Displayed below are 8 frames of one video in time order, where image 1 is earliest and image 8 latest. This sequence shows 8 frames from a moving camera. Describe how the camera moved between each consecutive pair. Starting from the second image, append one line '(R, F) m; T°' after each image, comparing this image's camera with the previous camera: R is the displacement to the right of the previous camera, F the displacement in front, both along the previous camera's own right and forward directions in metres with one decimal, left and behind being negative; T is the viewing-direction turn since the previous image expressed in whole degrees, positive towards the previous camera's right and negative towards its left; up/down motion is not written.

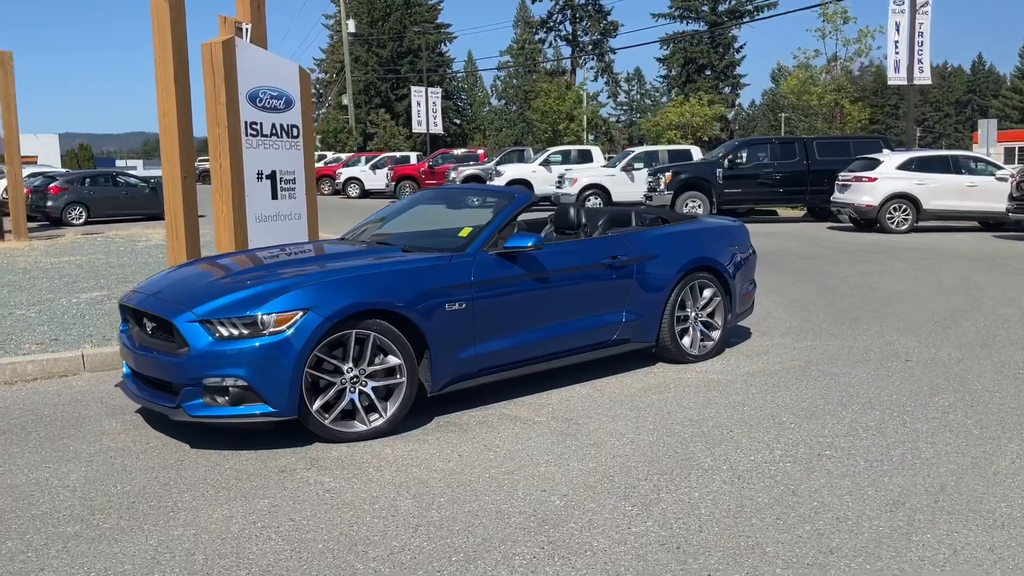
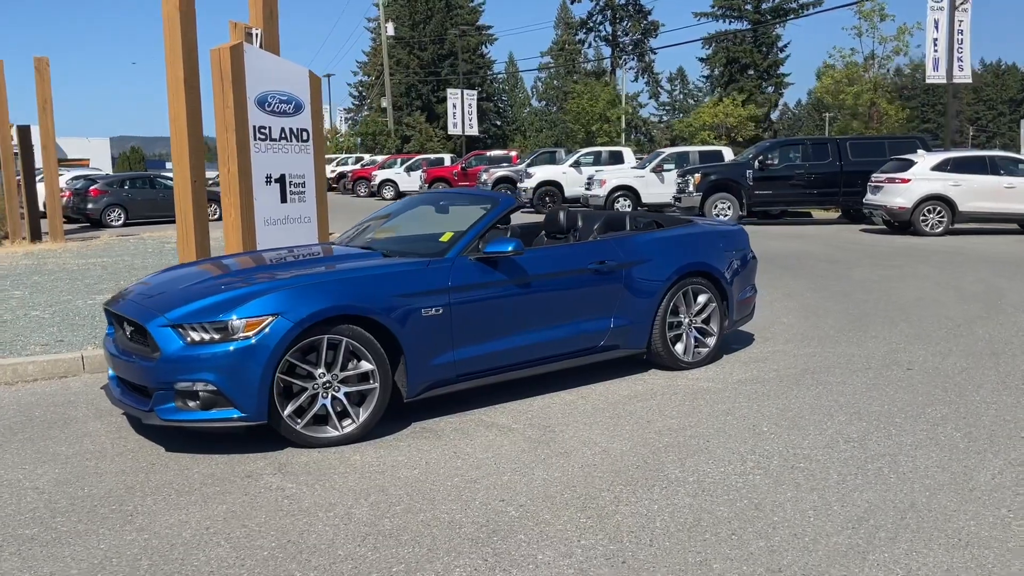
(+0.4, +0.1) m; -3°
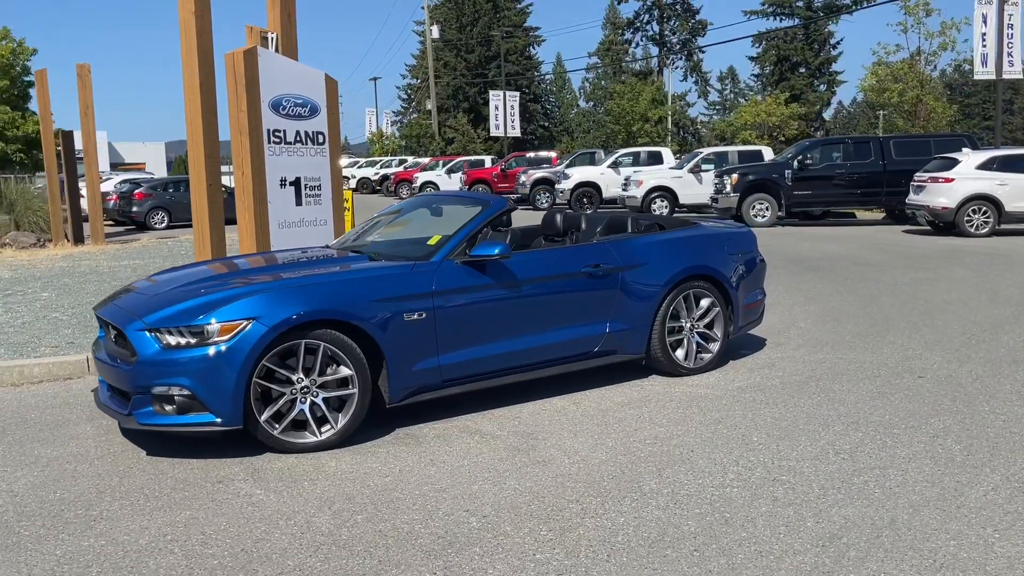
(+0.4, +0.1) m; -3°
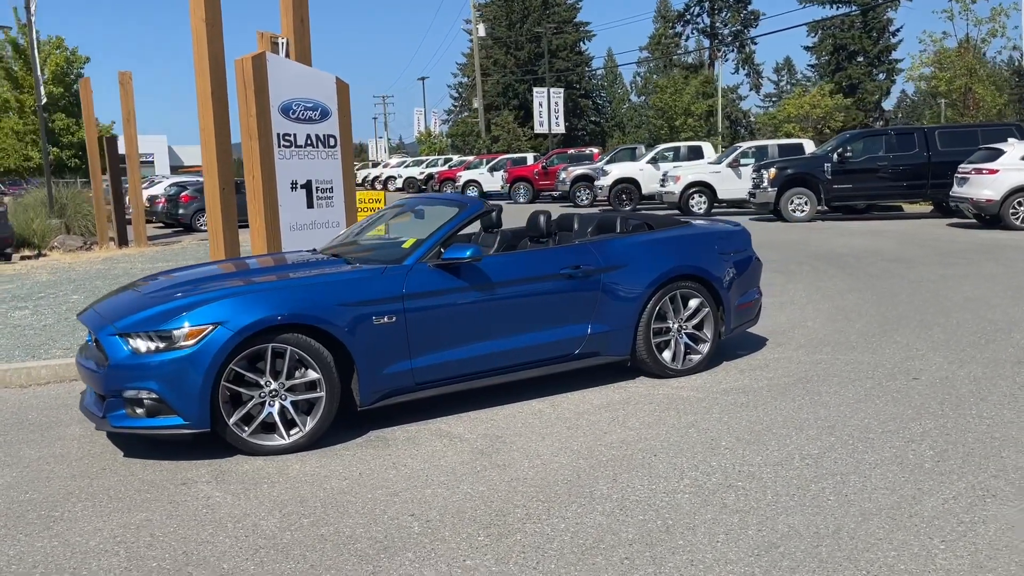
(+0.5, 0.0) m; -3°
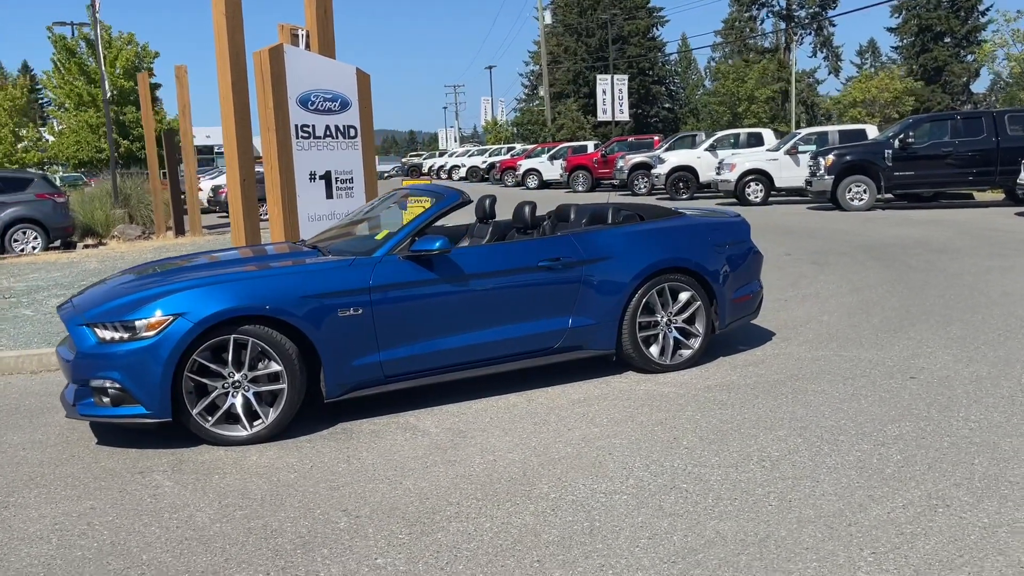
(+0.6, +0.1) m; -5°
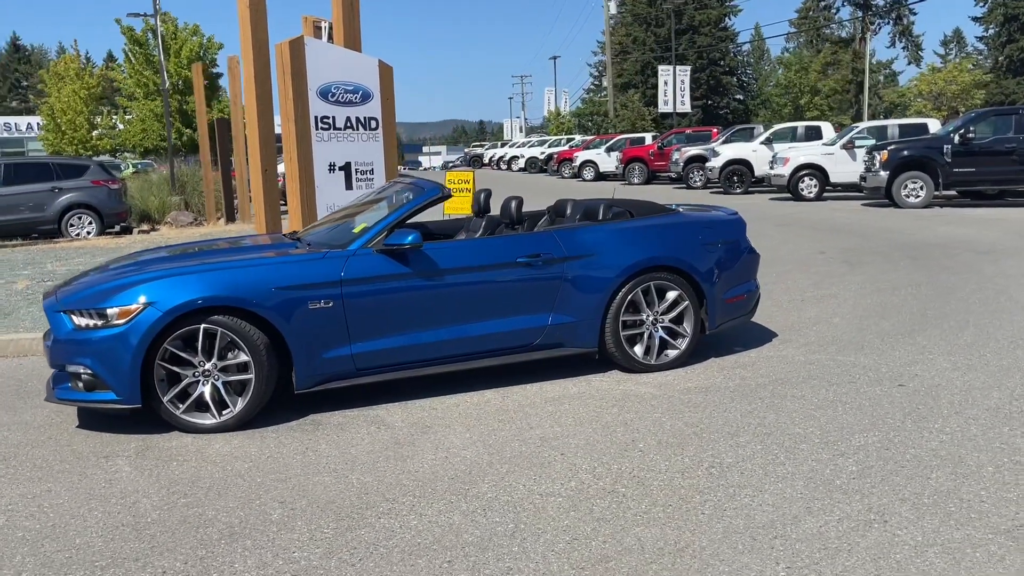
(+0.6, +0.1) m; -4°
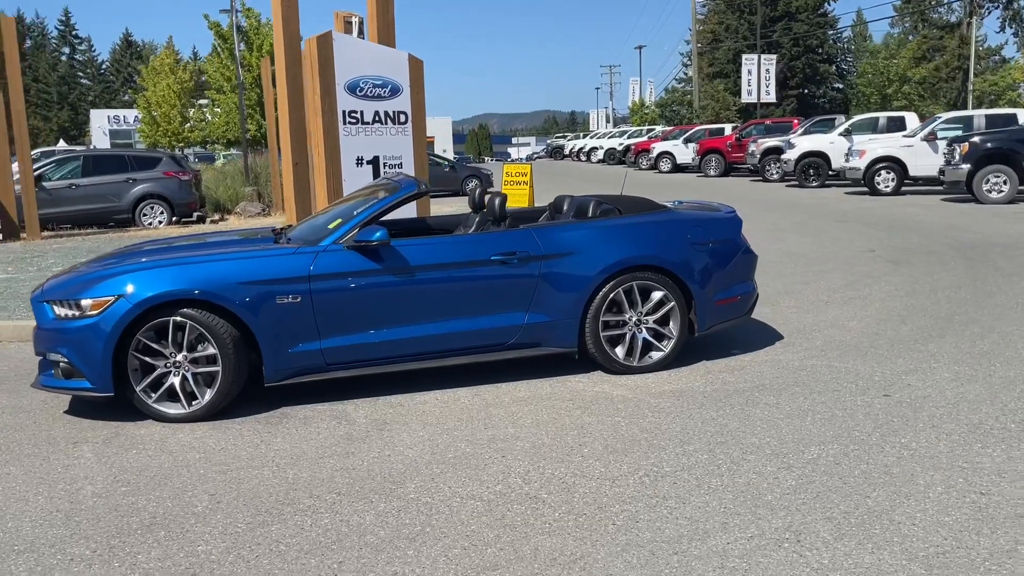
(+0.7, +0.1) m; -6°
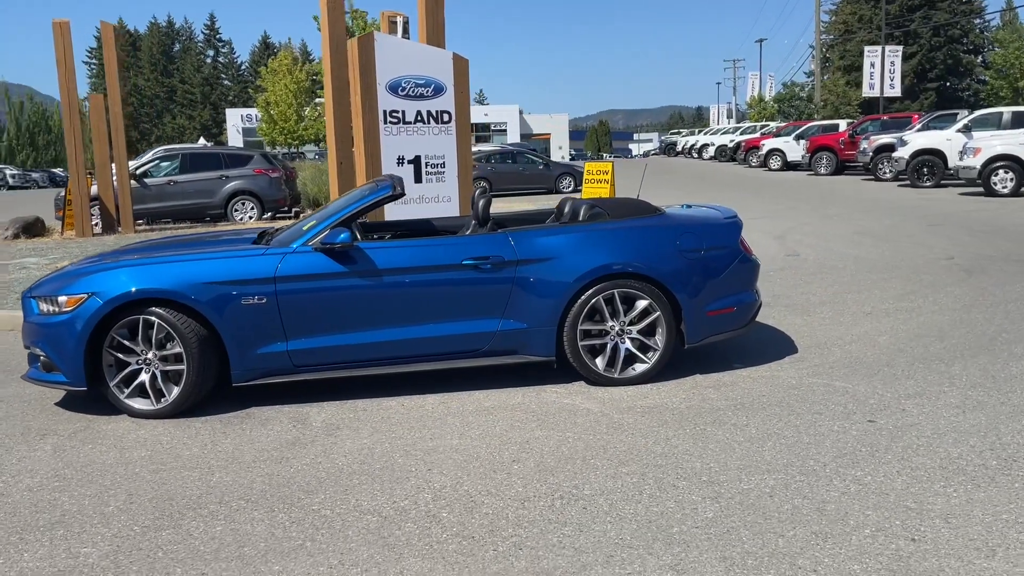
(+0.9, +0.2) m; -8°
